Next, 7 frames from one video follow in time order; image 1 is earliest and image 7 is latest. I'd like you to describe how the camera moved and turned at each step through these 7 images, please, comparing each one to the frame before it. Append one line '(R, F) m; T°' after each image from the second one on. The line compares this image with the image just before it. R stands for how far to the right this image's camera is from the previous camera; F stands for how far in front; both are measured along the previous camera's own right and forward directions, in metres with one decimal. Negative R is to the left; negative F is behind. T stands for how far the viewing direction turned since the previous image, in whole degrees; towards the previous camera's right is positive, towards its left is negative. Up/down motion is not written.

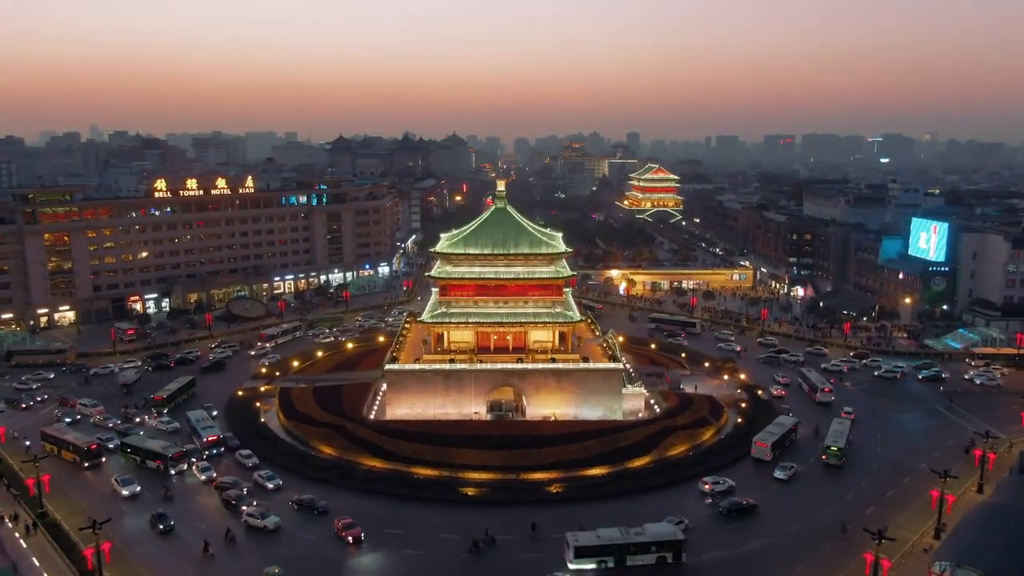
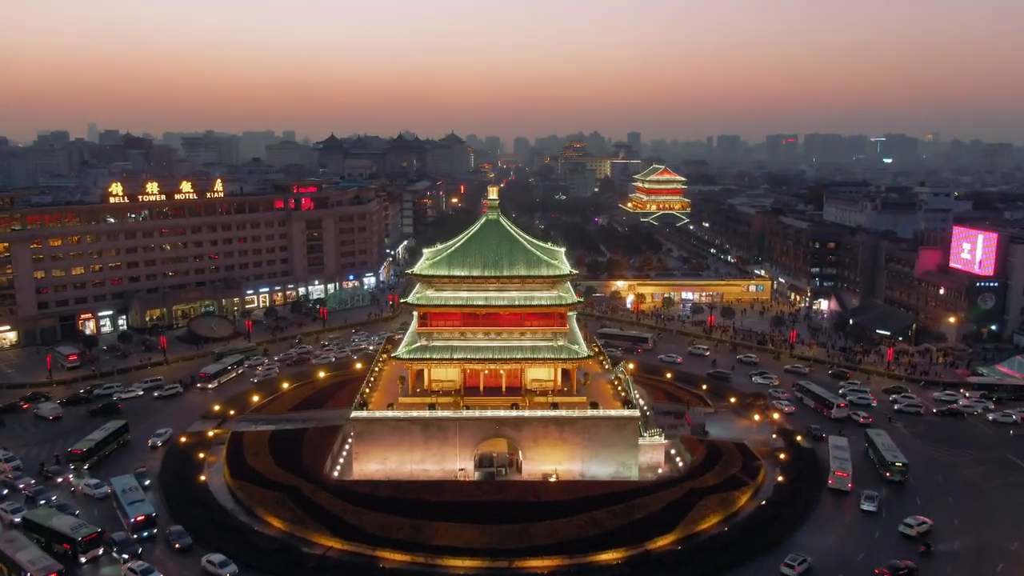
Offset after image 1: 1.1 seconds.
(+0.2, +5.1) m; 0°
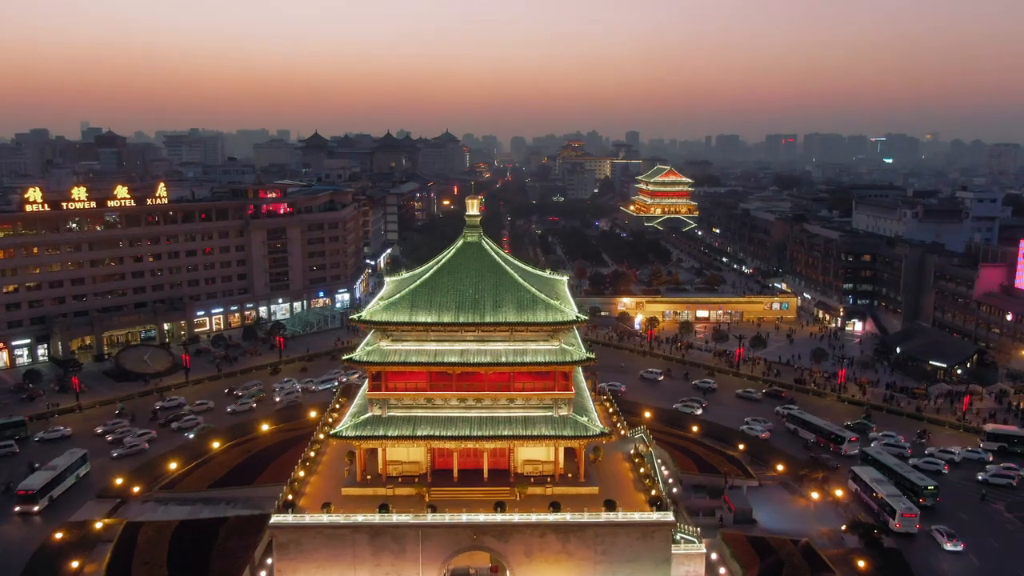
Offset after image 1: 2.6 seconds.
(+0.3, +6.8) m; 0°
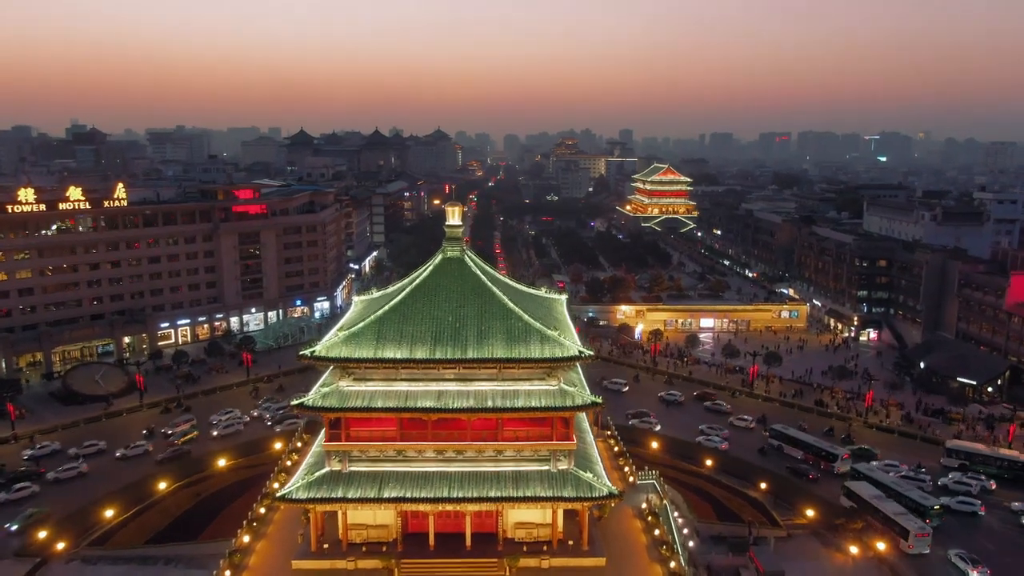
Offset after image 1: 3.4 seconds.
(+0.1, +3.4) m; 0°
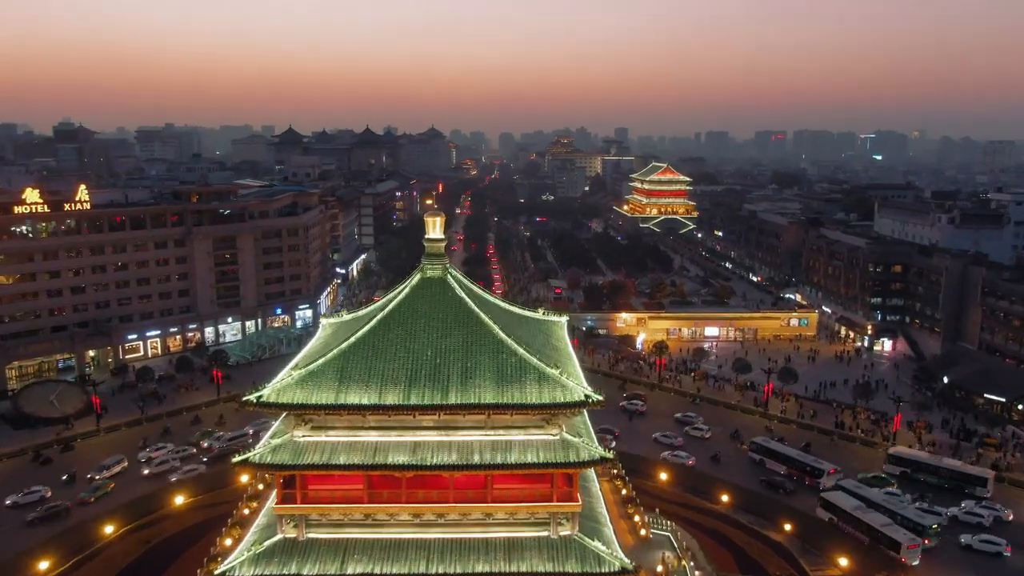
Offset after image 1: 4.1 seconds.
(+0.1, +2.7) m; 0°
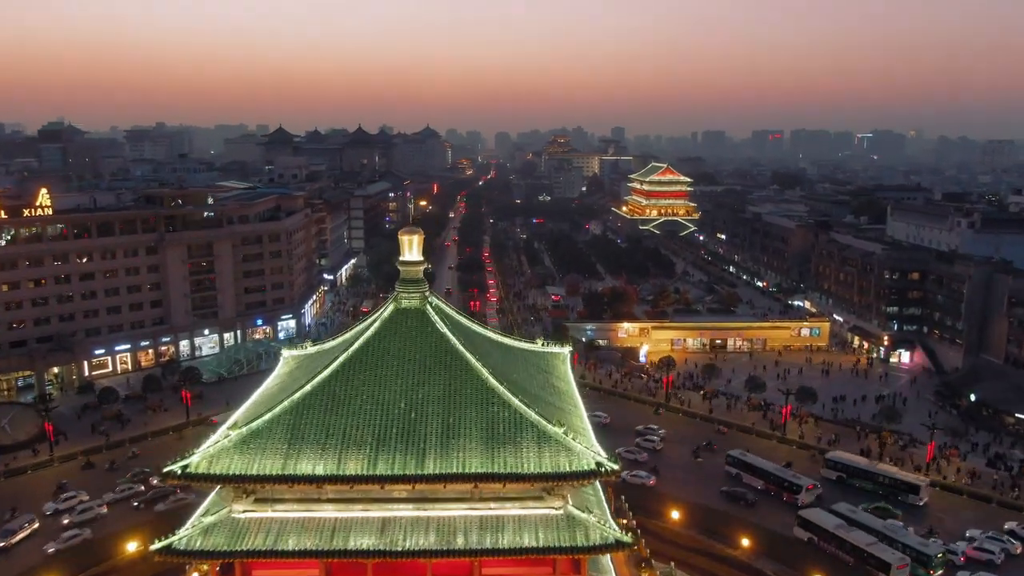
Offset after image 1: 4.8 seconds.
(0.0, +2.5) m; 0°
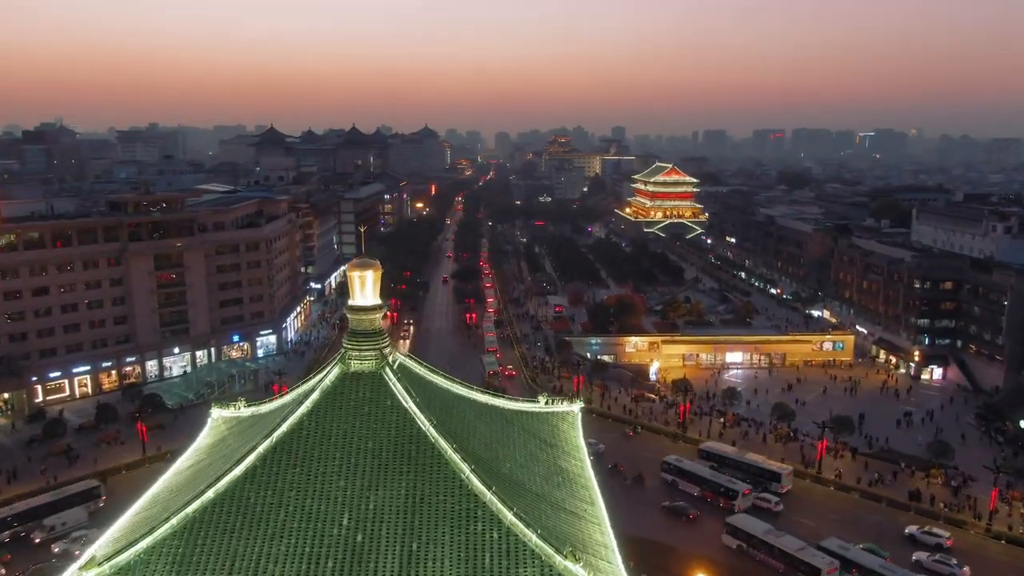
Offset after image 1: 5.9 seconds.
(+0.1, +3.3) m; 0°
